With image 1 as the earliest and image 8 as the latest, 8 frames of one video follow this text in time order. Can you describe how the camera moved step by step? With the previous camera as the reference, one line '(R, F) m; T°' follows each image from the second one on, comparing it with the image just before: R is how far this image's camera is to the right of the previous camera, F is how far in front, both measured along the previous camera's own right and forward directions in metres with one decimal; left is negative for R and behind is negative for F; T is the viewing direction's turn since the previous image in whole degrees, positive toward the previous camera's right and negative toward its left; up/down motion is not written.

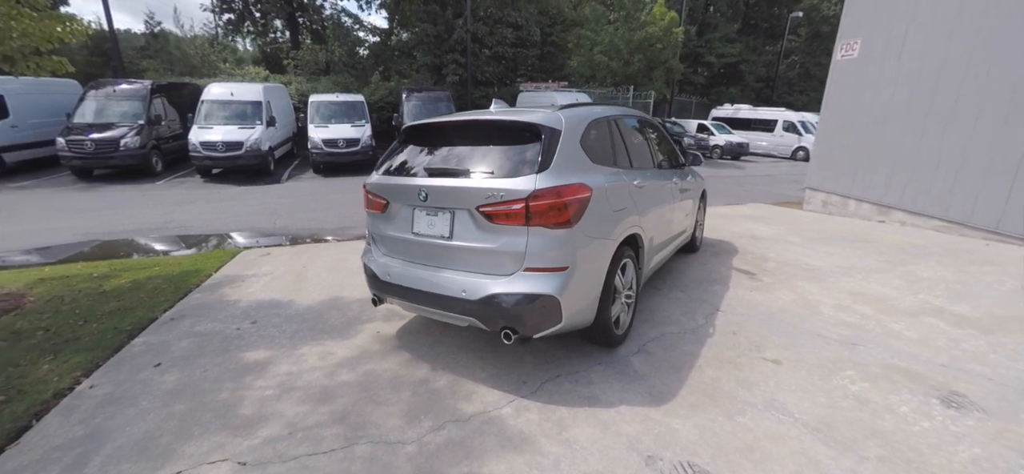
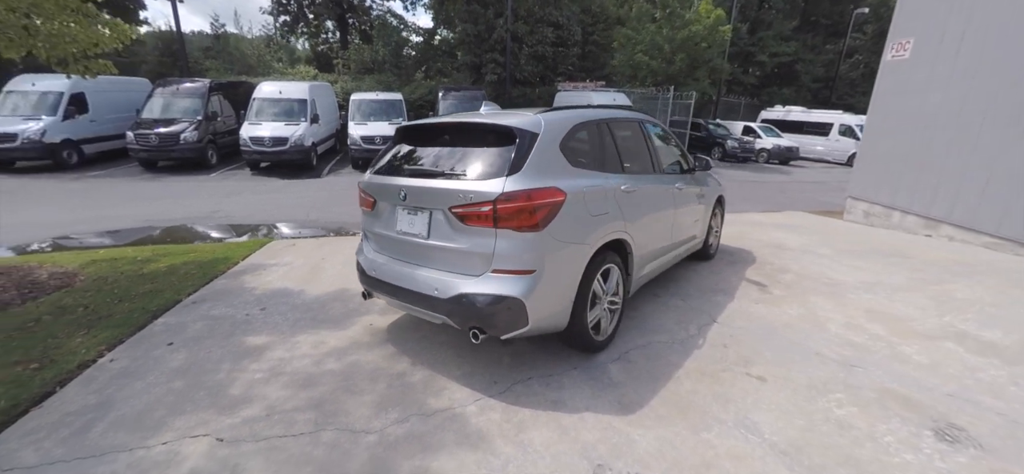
(+0.4, 0.0) m; -6°
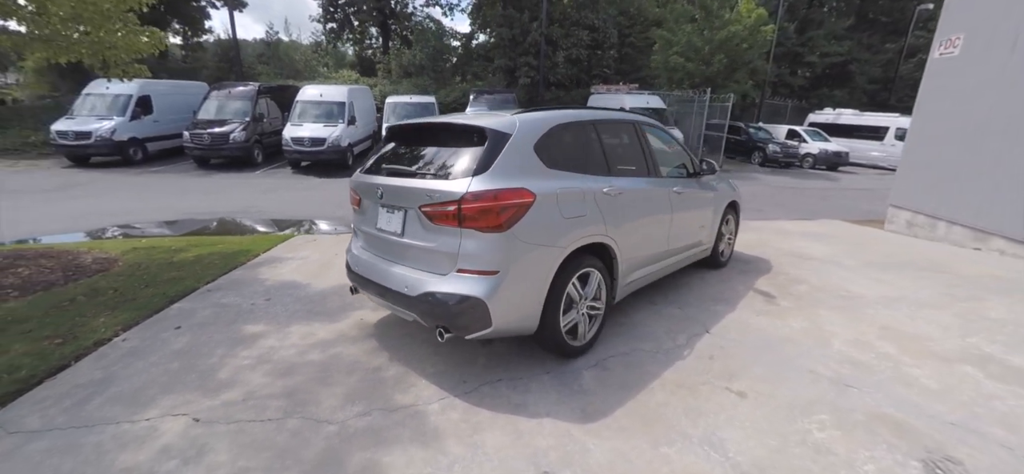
(+0.4, 0.0) m; -5°
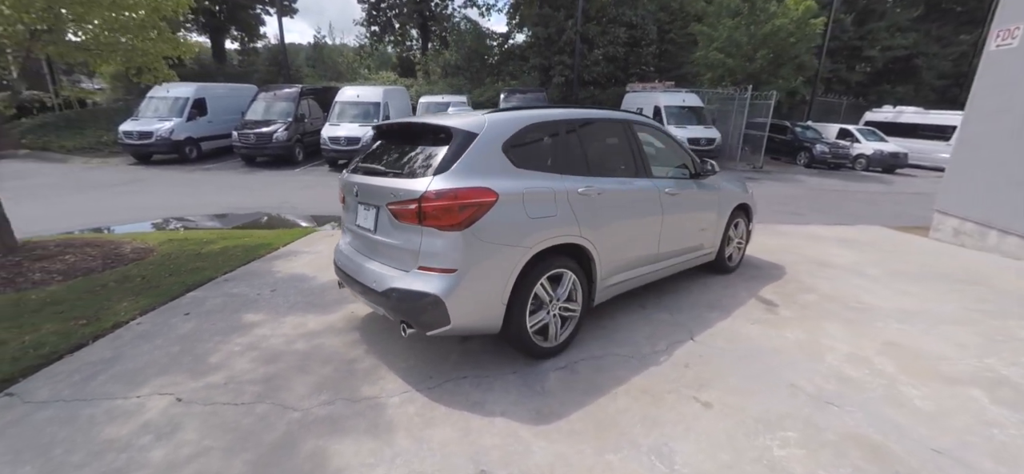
(+0.5, 0.0) m; -6°
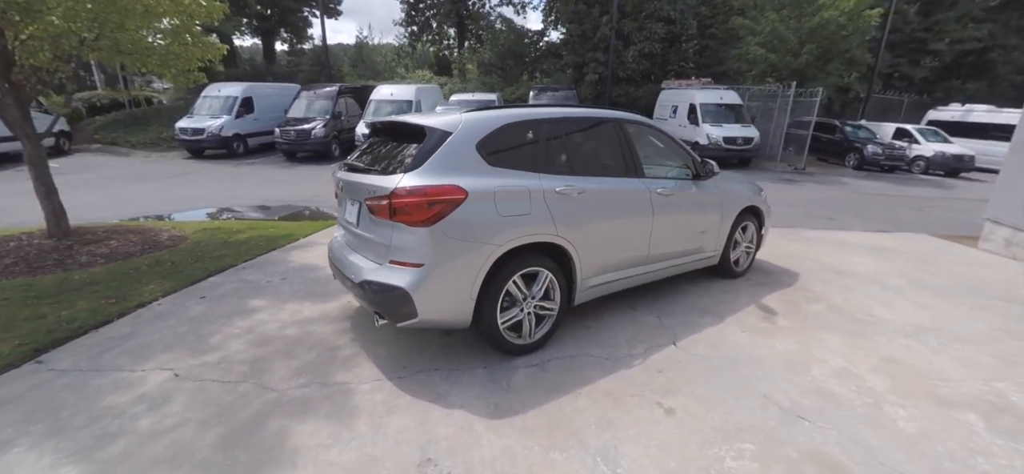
(+0.5, 0.0) m; -5°
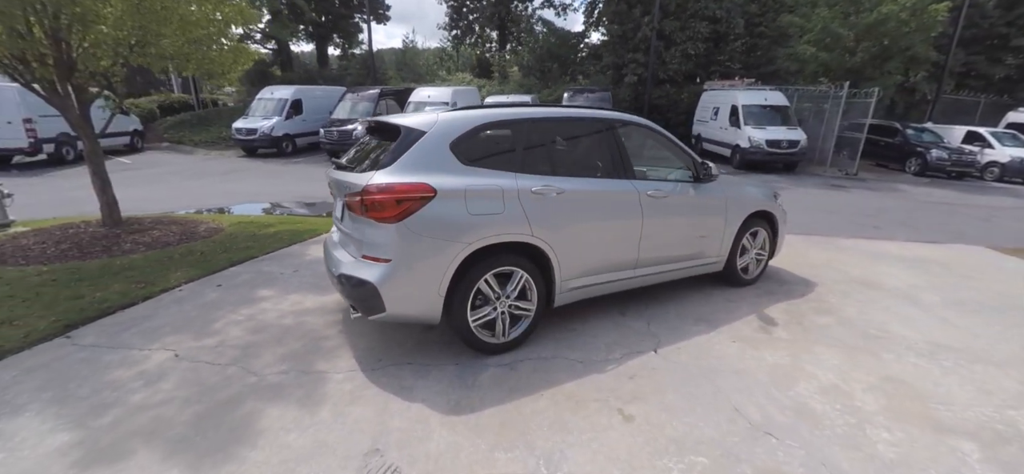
(+0.5, 0.0) m; -6°
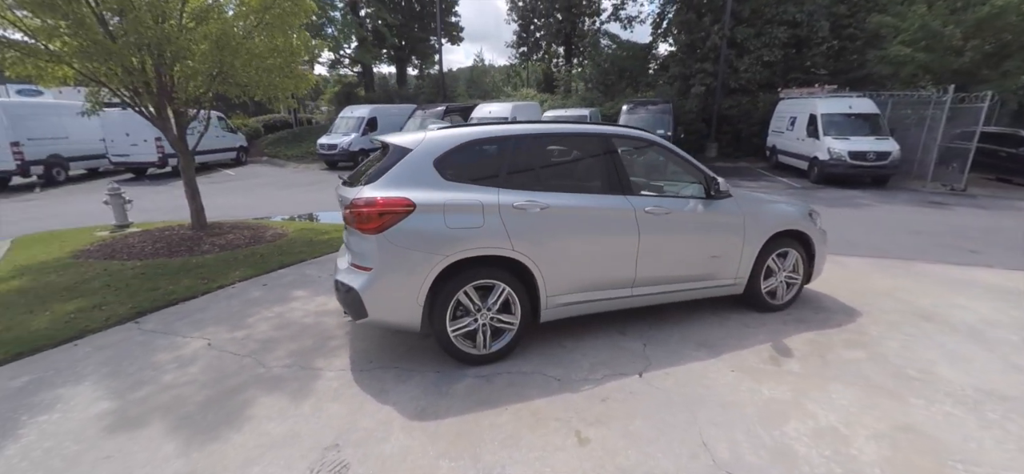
(+0.6, 0.0) m; -10°
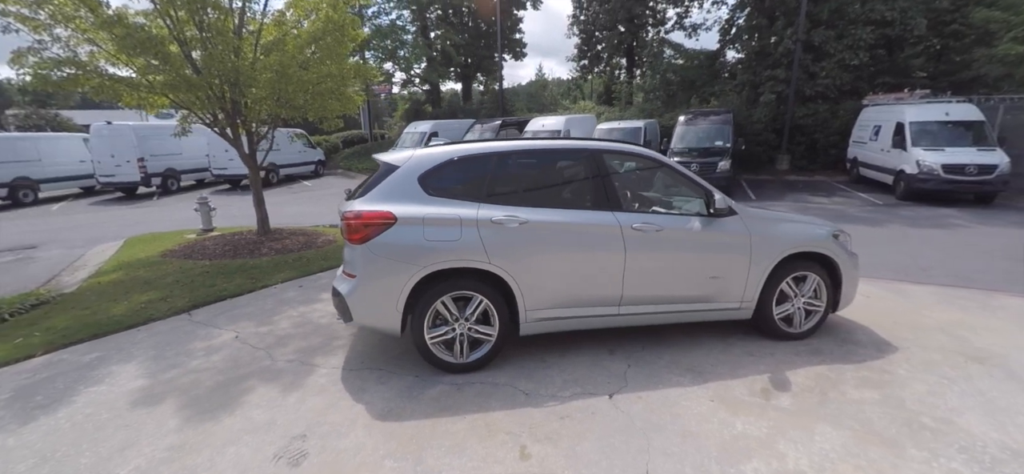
(+0.7, 0.0) m; -9°
